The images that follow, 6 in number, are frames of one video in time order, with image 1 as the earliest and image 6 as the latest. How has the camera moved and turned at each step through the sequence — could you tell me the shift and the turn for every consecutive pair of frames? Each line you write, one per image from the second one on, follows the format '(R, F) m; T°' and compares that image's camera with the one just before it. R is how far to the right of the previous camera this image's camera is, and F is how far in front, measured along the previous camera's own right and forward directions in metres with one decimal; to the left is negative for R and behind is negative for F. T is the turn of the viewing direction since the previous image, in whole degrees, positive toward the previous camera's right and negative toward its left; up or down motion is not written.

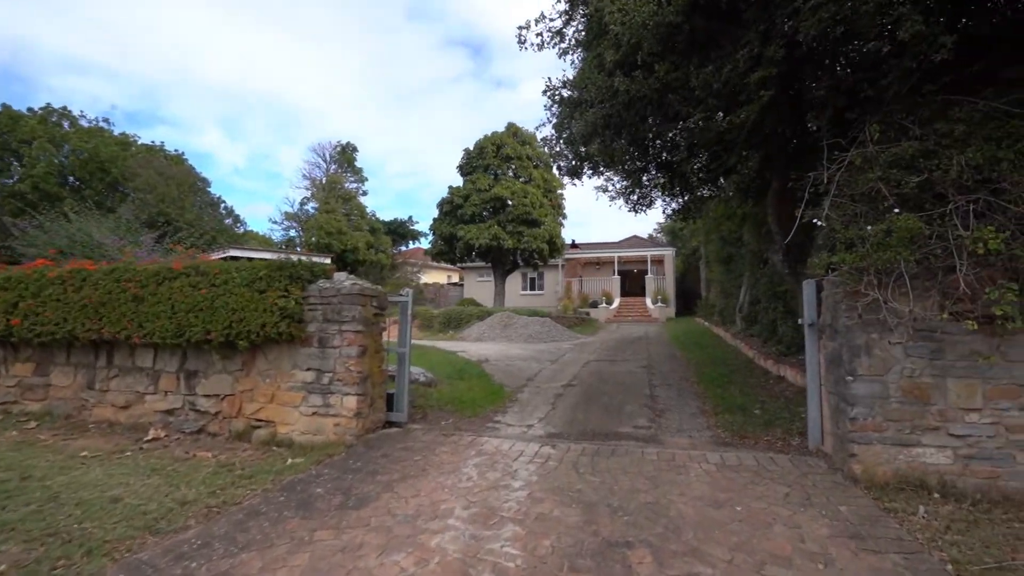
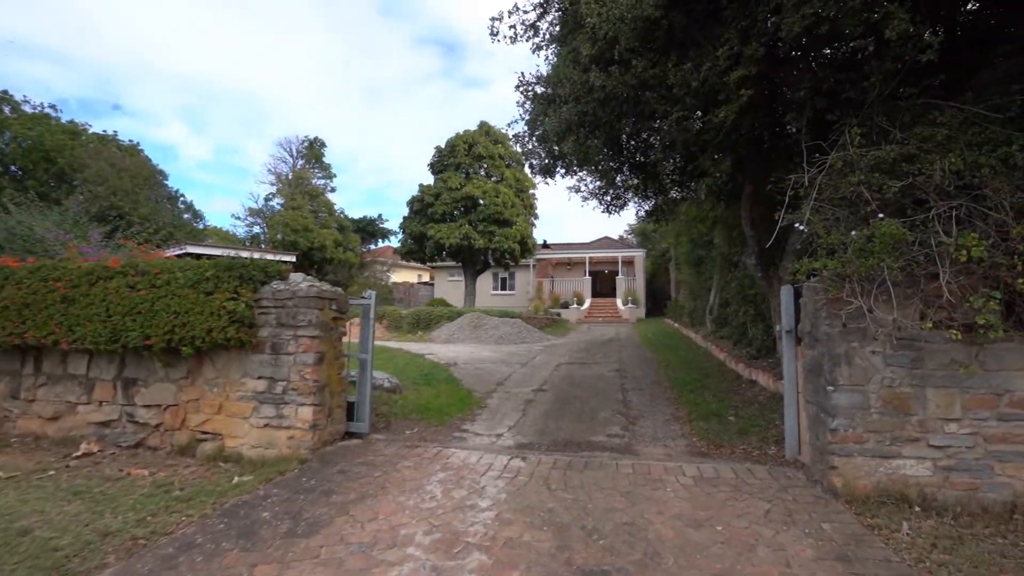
(0.0, +0.3) m; +3°
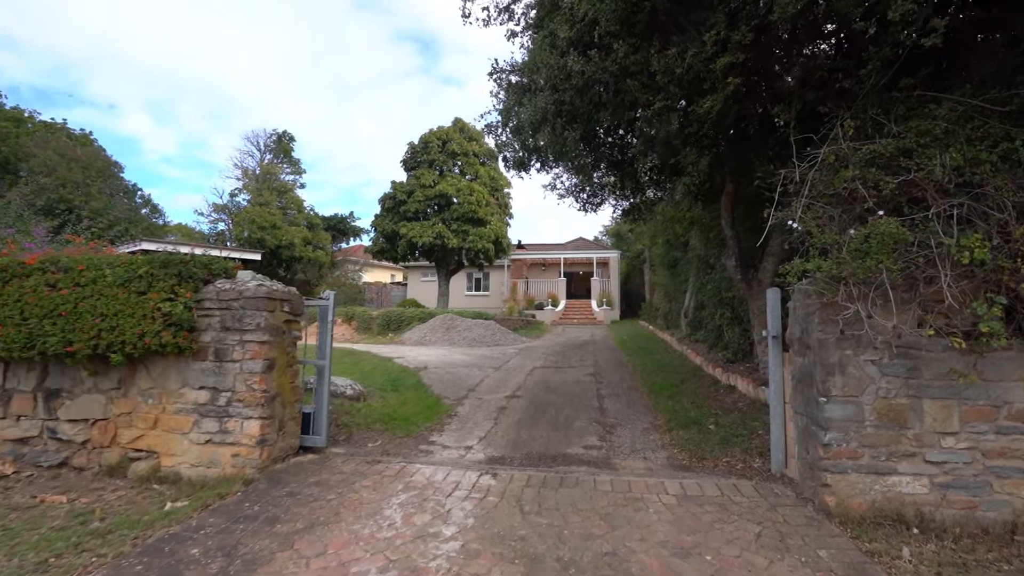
(0.0, +0.4) m; +3°
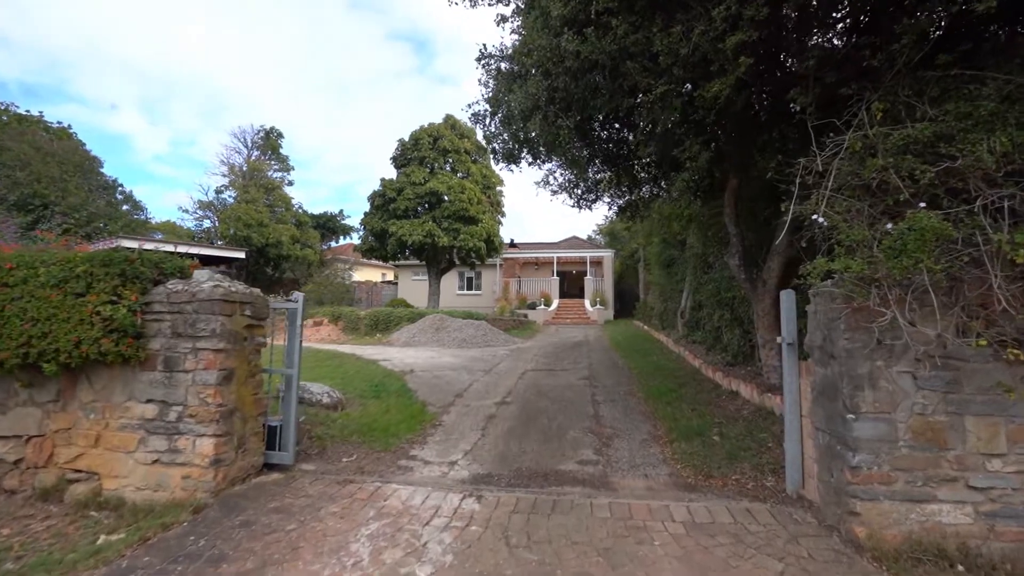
(0.0, +0.5) m; +1°
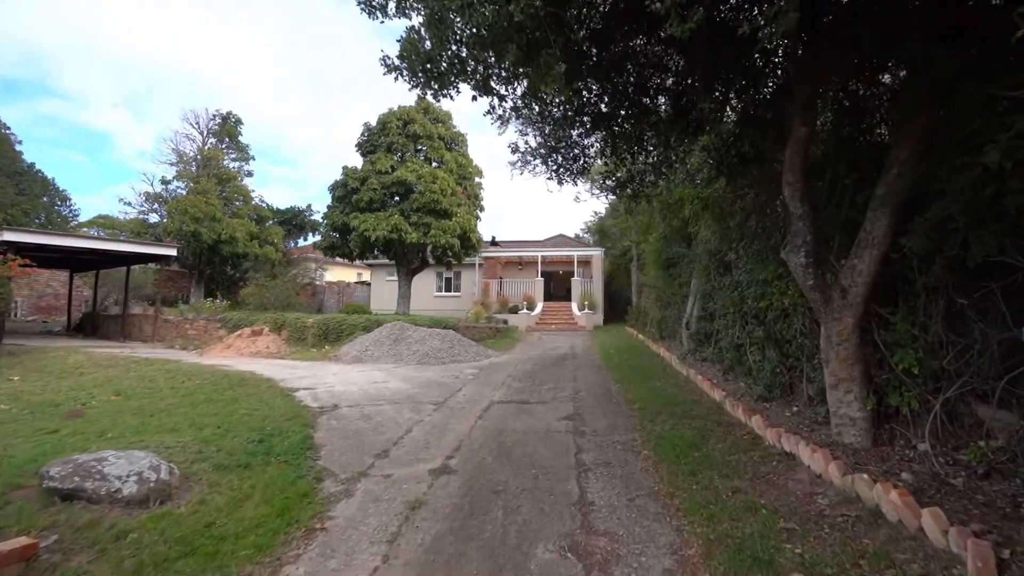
(+0.4, +2.5) m; +1°
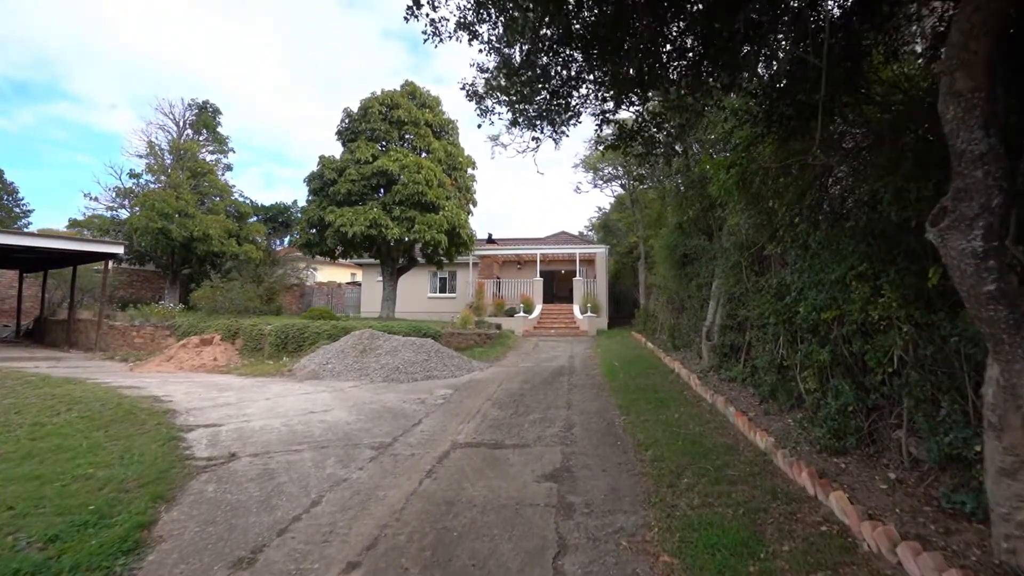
(+0.4, +2.0) m; -1°
